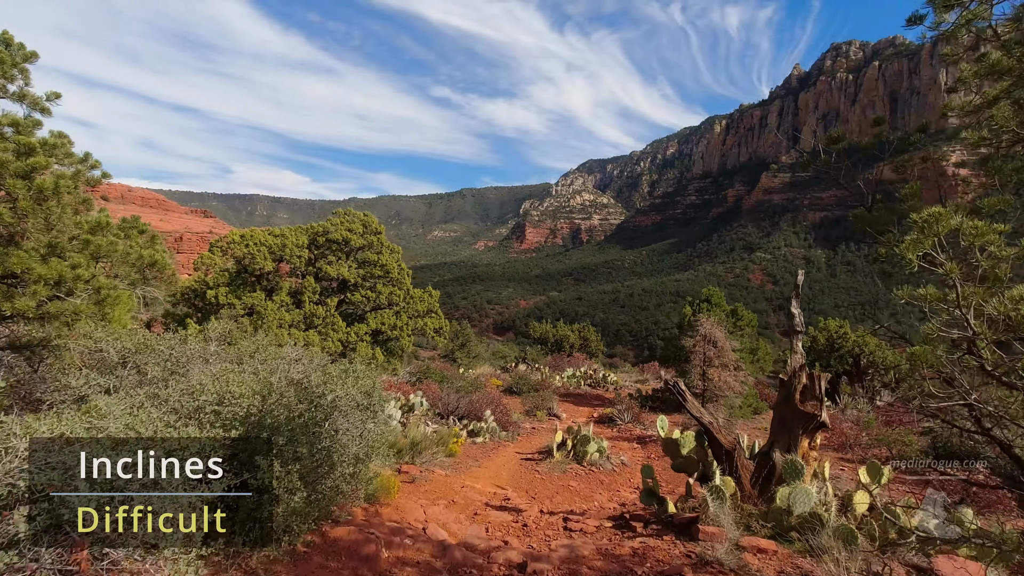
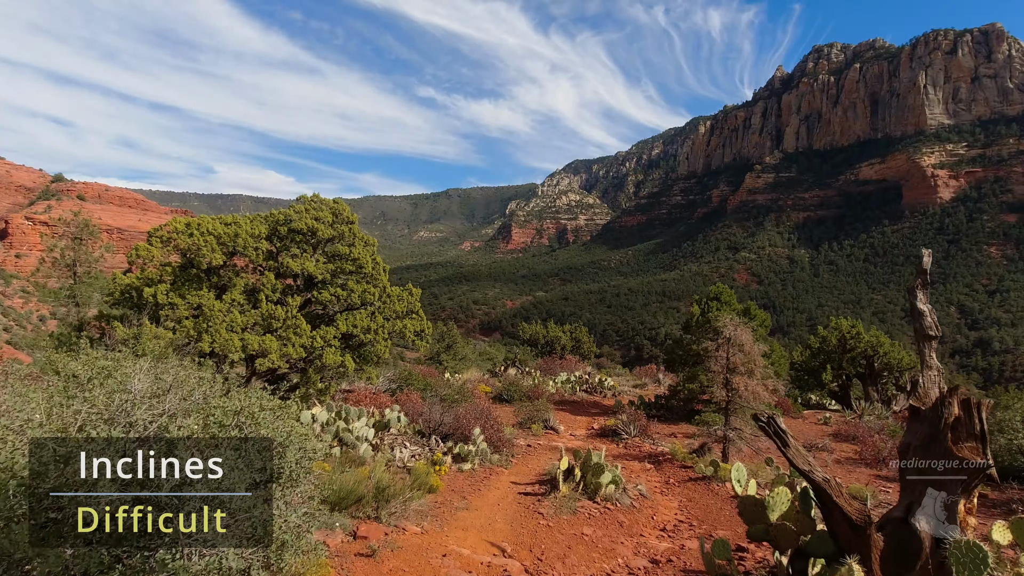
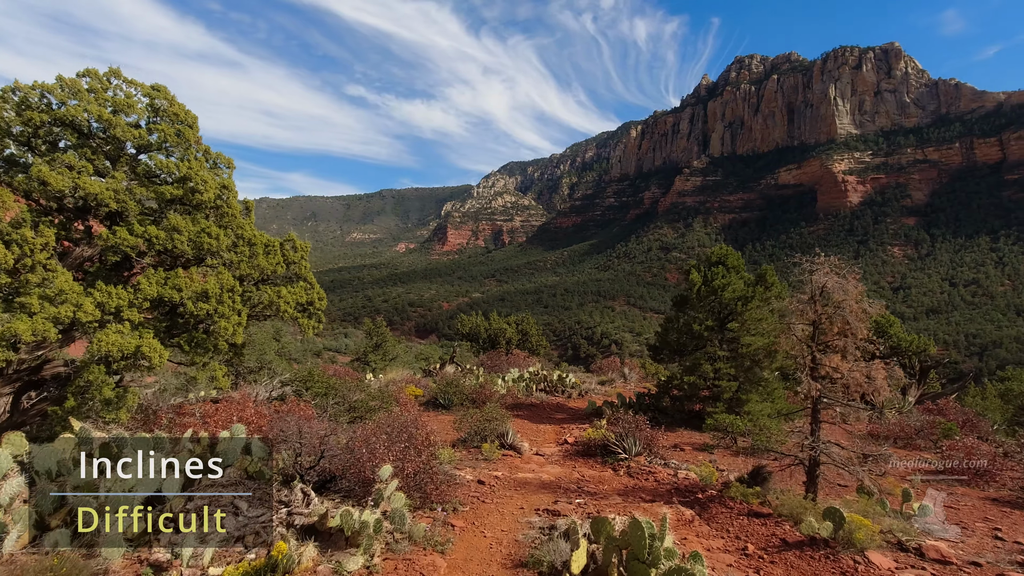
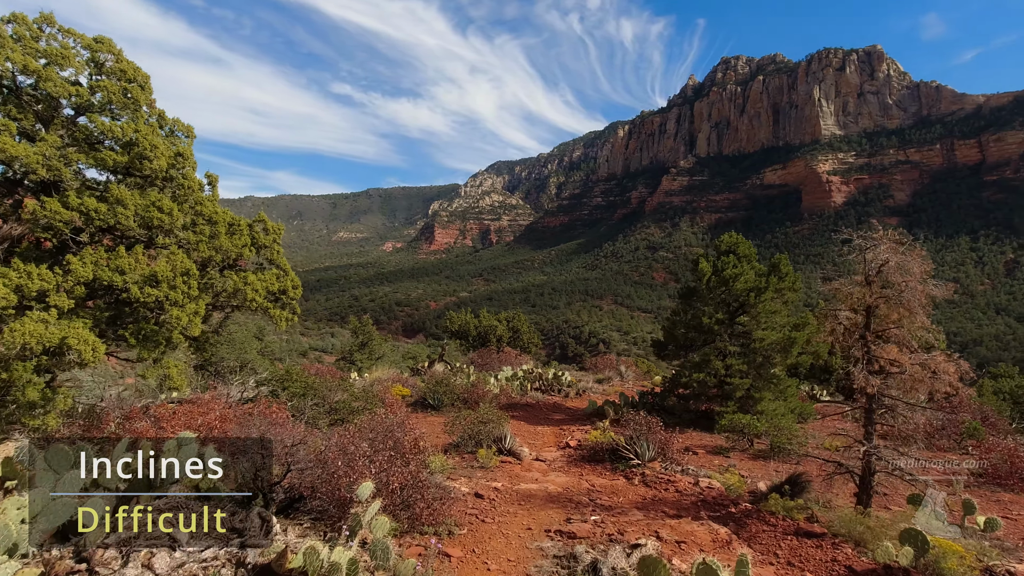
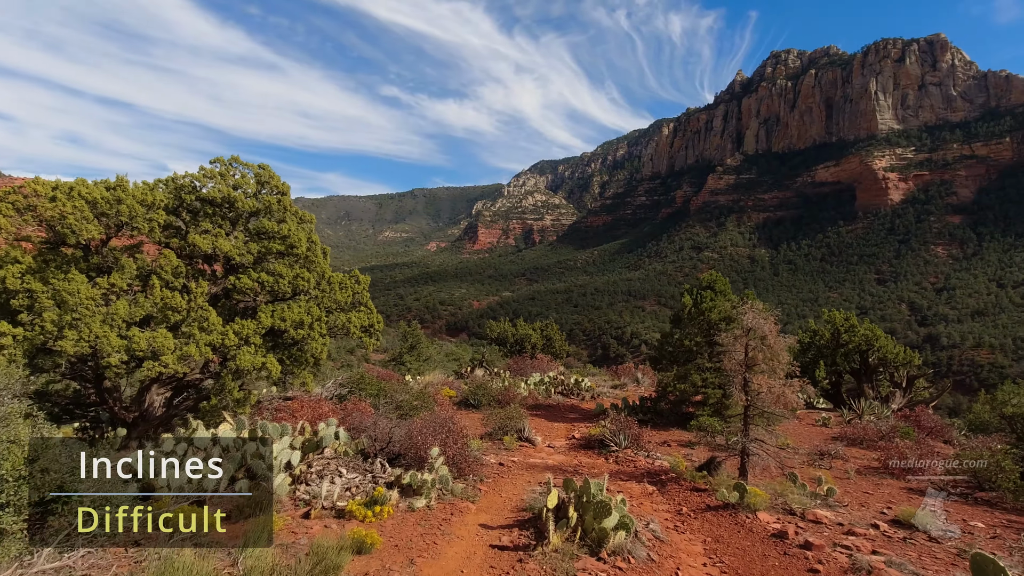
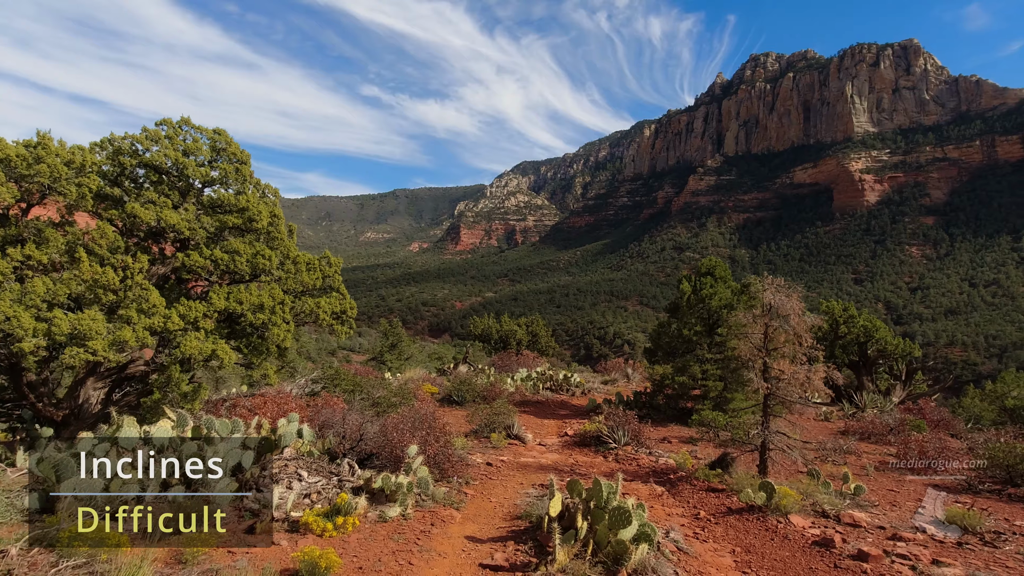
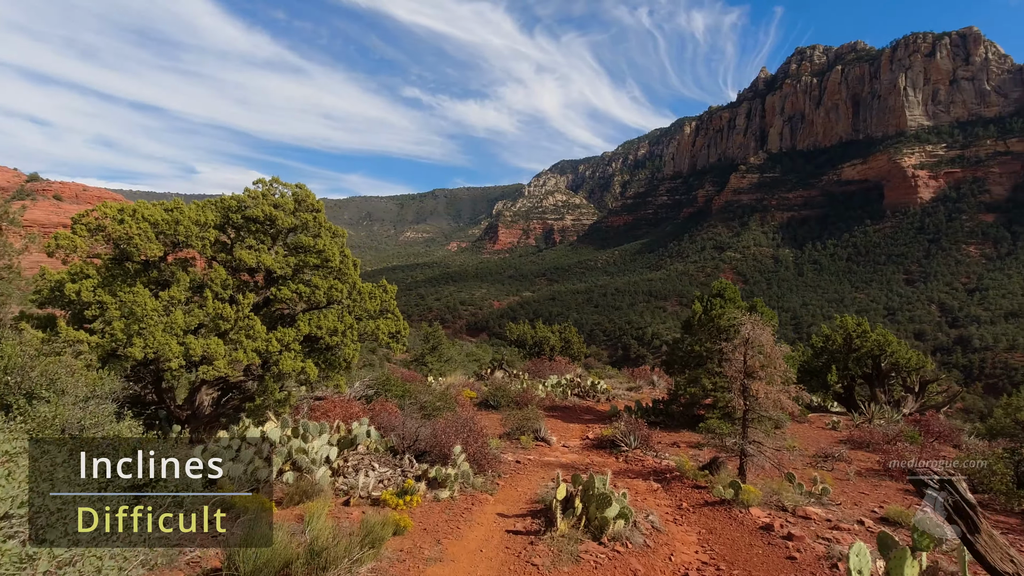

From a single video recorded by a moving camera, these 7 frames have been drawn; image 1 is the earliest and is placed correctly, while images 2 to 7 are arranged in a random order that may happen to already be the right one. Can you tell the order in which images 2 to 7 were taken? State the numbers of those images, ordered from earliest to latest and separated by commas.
2, 7, 5, 6, 3, 4
